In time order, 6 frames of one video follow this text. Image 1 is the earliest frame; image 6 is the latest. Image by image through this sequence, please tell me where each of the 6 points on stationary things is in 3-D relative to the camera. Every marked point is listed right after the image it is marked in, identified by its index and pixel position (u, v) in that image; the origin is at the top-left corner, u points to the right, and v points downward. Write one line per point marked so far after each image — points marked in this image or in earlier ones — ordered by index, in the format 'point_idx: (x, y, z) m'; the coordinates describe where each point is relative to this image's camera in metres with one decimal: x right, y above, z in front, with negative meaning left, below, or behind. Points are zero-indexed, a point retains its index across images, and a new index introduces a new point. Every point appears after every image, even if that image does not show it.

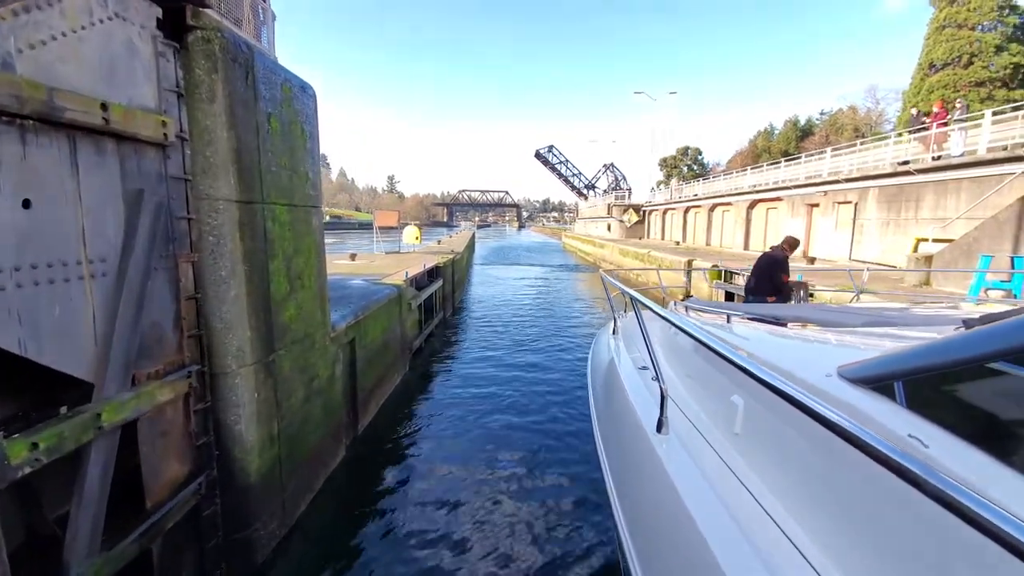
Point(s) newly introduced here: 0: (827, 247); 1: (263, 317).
0: (+7.7, +1.0, +11.2) m
1: (-1.6, -0.2, +3.0) m
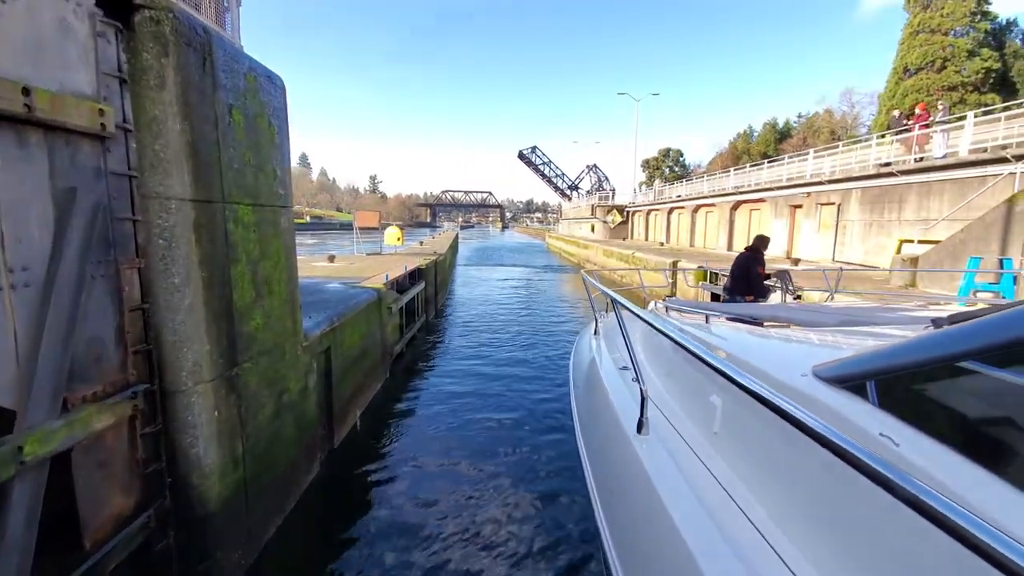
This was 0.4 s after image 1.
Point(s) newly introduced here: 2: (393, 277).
0: (+7.3, +1.0, +11.2) m
1: (-1.7, -0.2, +2.7) m
2: (-1.9, +0.2, +7.5) m
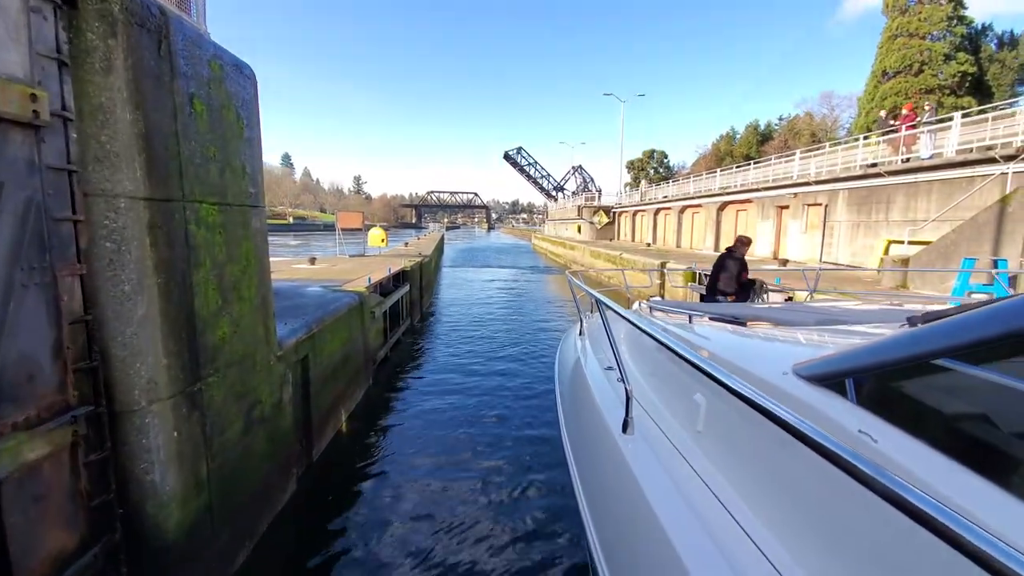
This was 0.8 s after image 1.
0: (+7.0, +1.0, +11.2) m
1: (-1.8, -0.3, +2.5) m
2: (-2.1, +0.1, +7.3) m
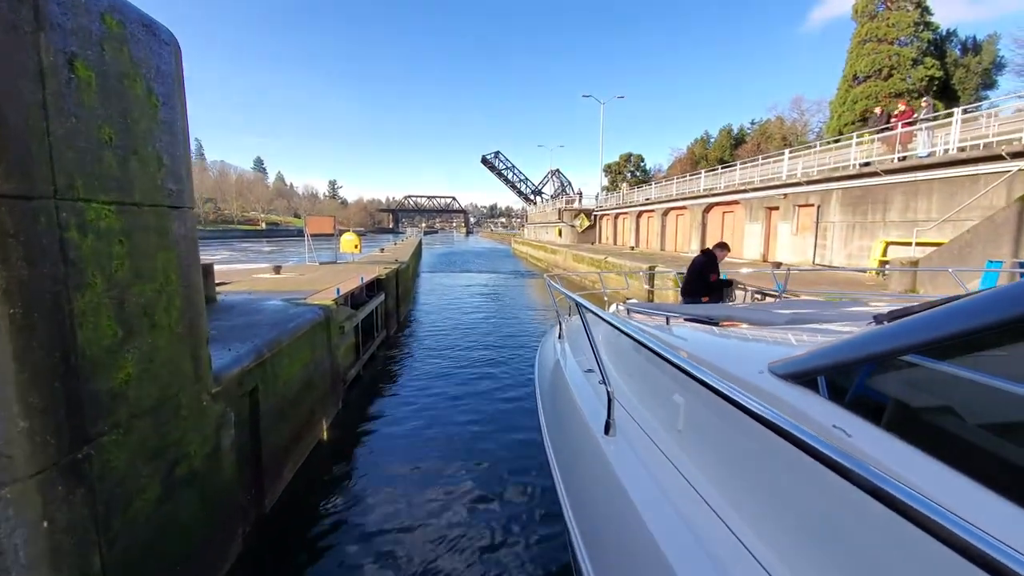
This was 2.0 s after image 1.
0: (+6.5, +0.9, +10.9) m
1: (-1.7, -0.4, +1.8) m
2: (-2.4, 0.0, +6.6) m
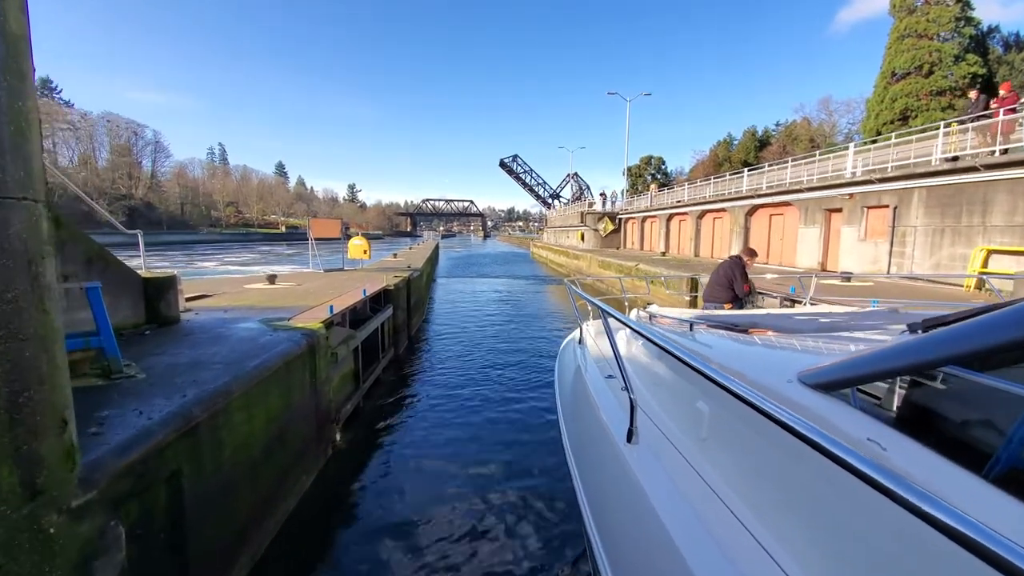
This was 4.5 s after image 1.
0: (+7.0, +0.6, +9.6) m
1: (-1.6, -0.6, +0.7) m
2: (-2.0, -0.2, +5.5) m
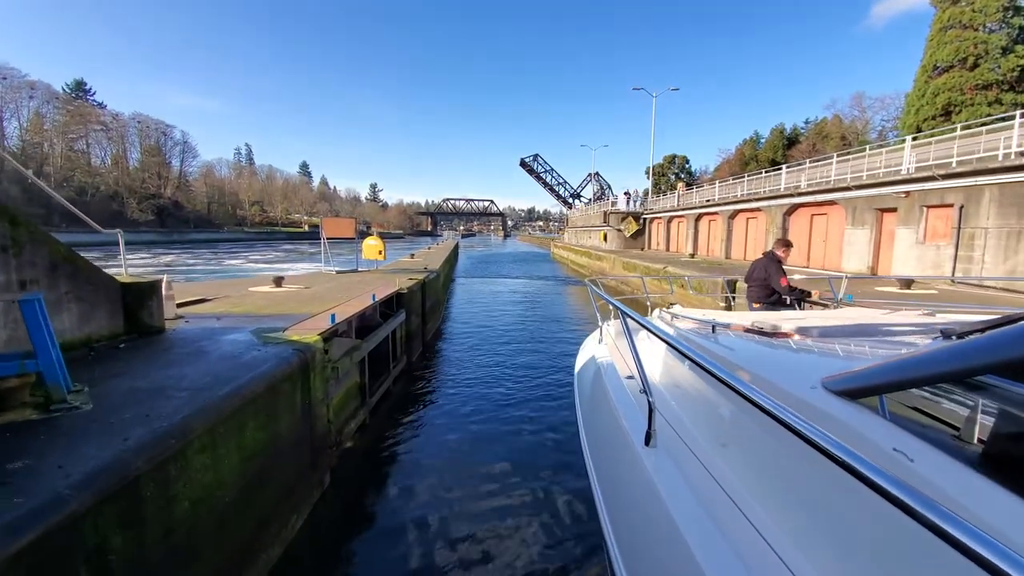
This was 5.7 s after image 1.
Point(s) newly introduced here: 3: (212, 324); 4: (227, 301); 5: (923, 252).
0: (+7.5, +0.5, +8.7) m
1: (-1.6, -0.6, +0.3) m
2: (-1.8, -0.3, +5.1) m
3: (-2.8, -0.3, +4.2) m
4: (-3.5, -0.2, +5.7) m
5: (+7.4, +0.6, +8.4) m
